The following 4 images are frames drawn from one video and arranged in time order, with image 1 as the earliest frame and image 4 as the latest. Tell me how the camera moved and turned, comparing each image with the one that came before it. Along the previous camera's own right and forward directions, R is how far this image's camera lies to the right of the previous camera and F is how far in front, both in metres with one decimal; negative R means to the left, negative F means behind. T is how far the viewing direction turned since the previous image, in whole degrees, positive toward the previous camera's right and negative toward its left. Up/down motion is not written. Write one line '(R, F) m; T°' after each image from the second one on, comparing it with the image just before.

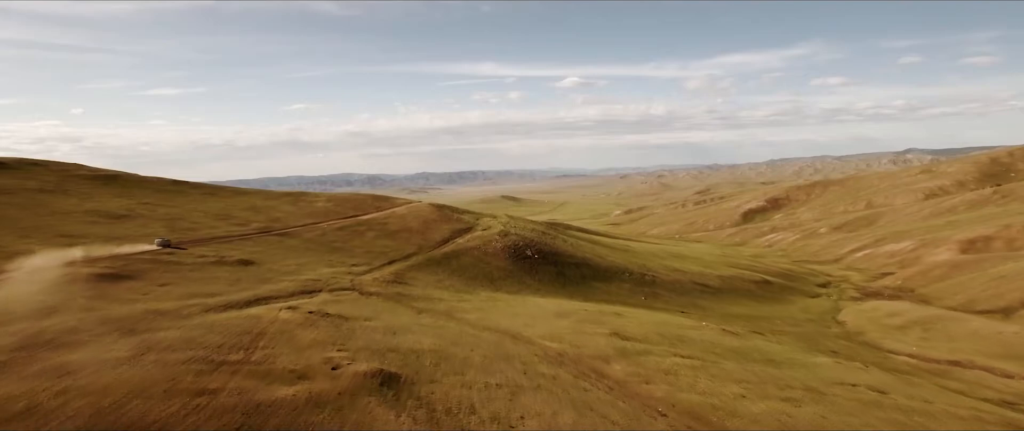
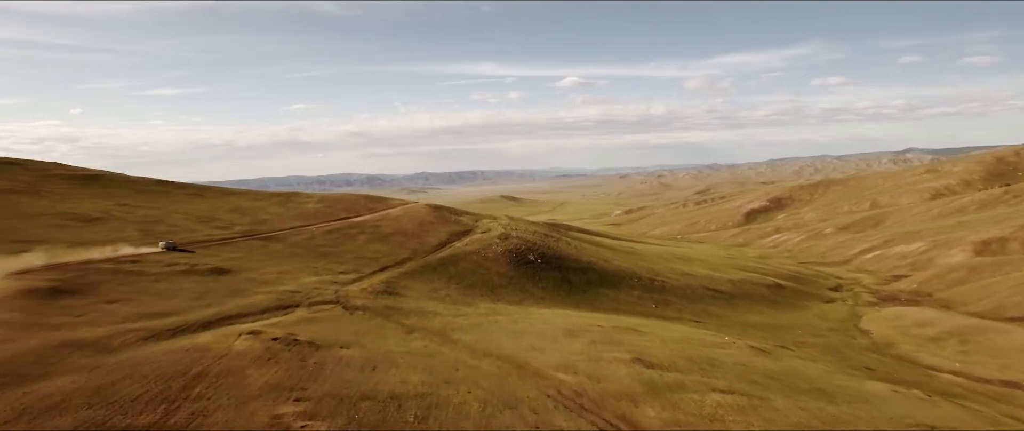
(-0.2, +4.0) m; 0°
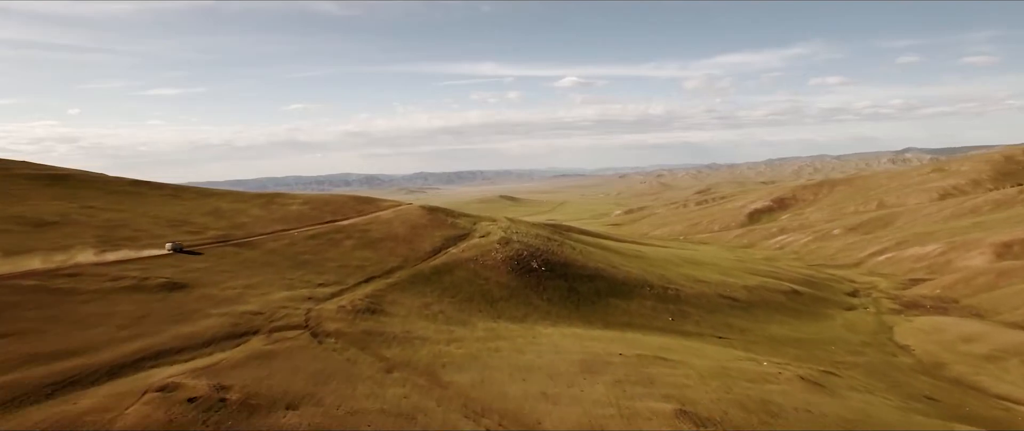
(-0.2, +5.6) m; 0°
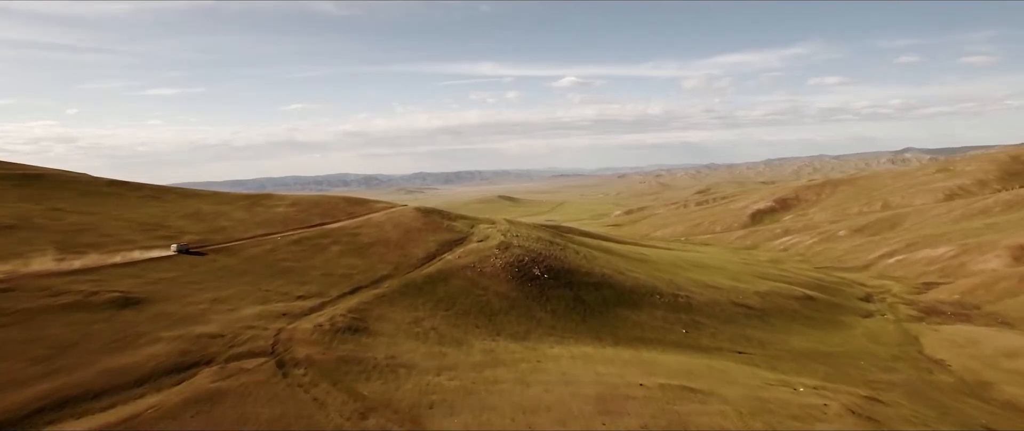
(-0.1, +4.2) m; 0°
